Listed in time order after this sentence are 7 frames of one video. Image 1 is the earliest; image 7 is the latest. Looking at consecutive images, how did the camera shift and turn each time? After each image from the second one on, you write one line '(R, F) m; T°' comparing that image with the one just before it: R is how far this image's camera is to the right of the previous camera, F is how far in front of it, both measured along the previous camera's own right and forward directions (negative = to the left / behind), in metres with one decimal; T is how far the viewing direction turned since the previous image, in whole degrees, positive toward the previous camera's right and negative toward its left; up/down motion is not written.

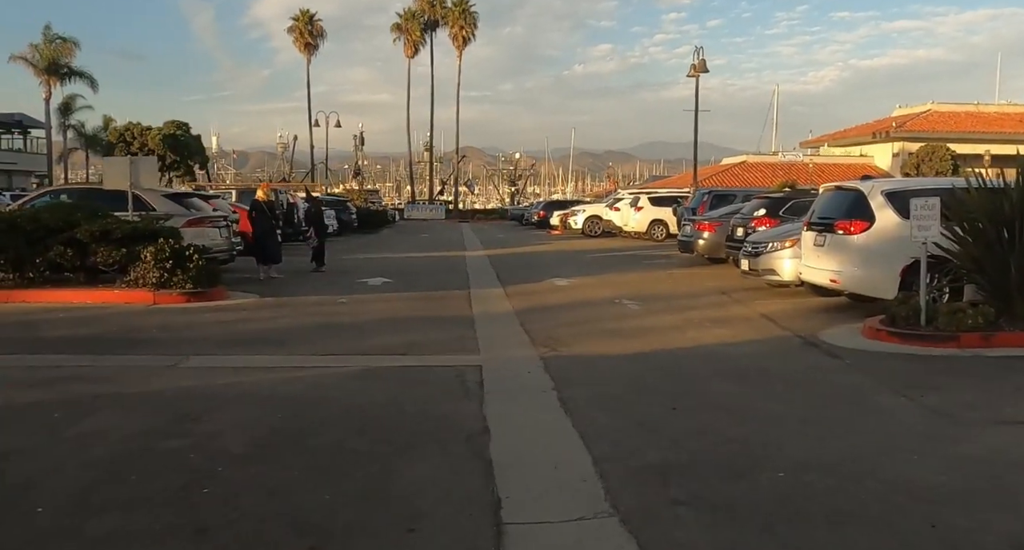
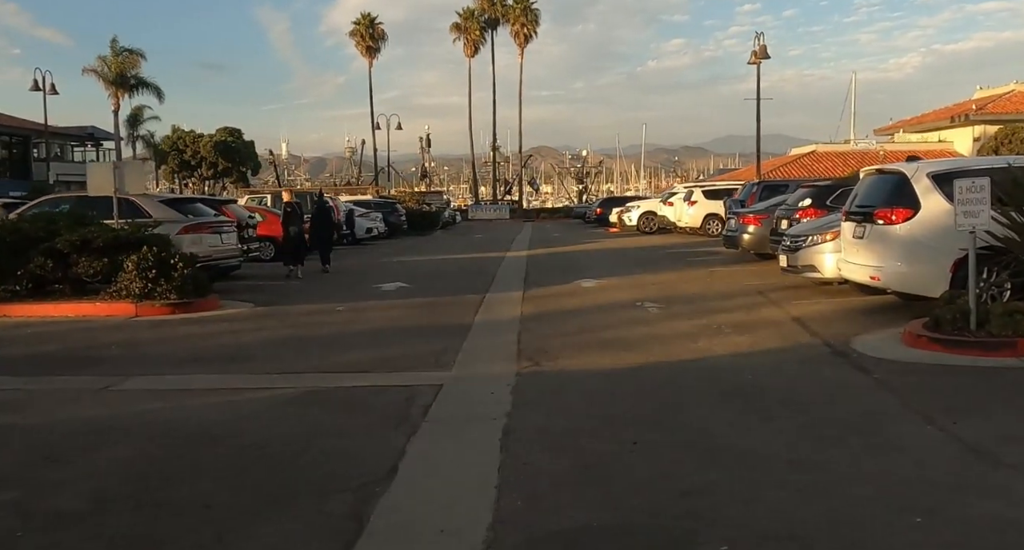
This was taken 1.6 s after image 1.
(+1.1, +1.3) m; -5°
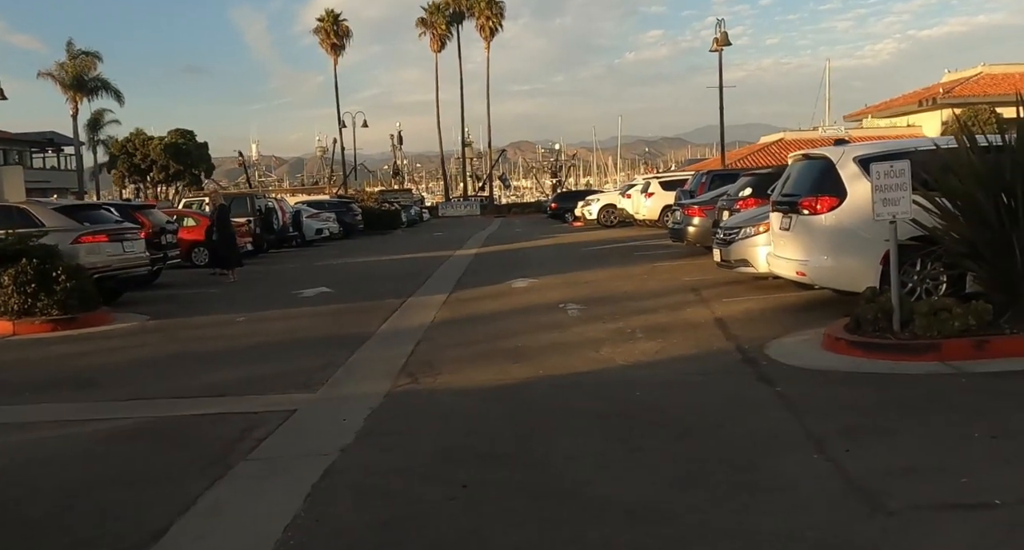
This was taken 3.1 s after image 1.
(+1.1, +1.0) m; +1°
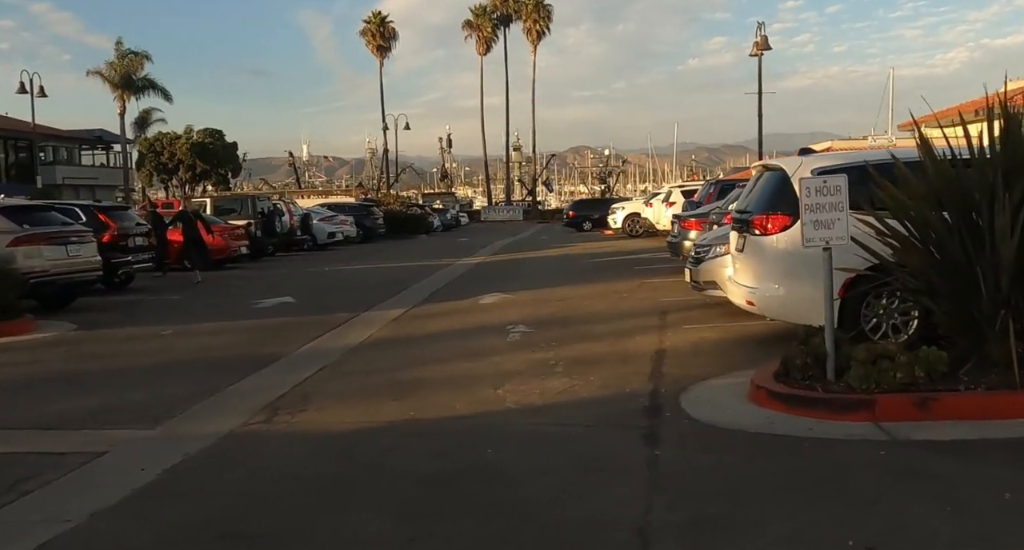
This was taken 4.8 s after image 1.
(+1.5, +1.2) m; -4°
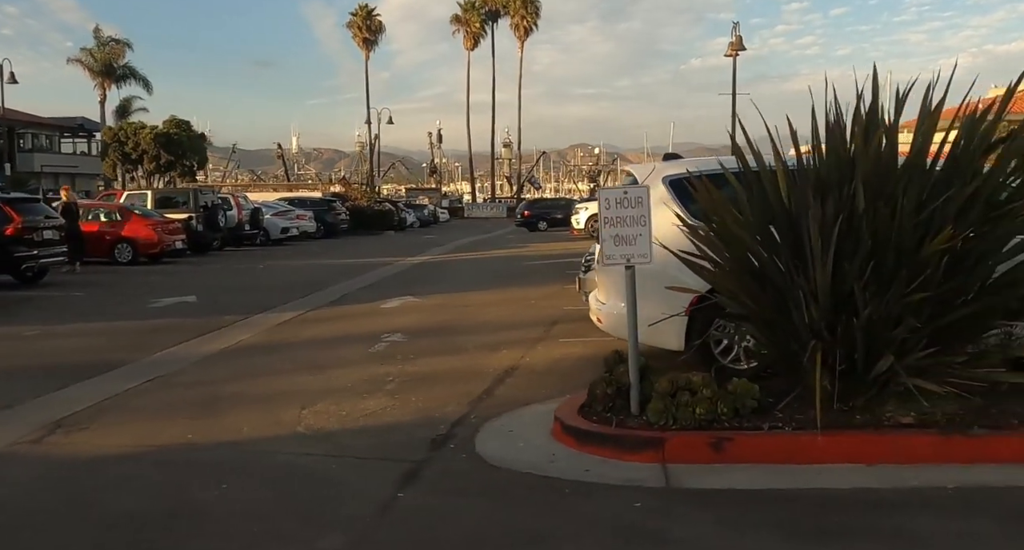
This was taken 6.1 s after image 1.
(+1.6, +0.6) m; 0°
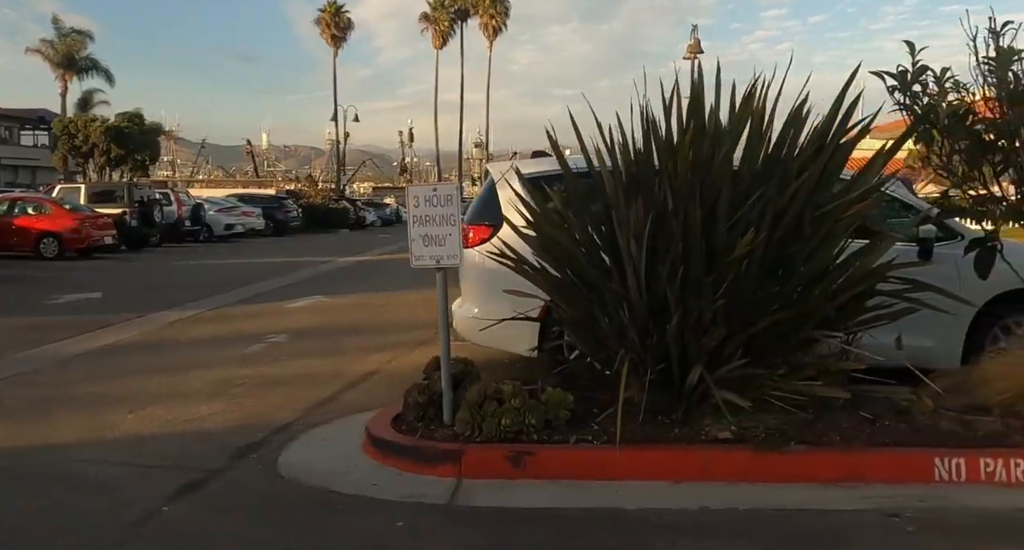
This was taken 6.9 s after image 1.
(+1.1, +0.3) m; +1°
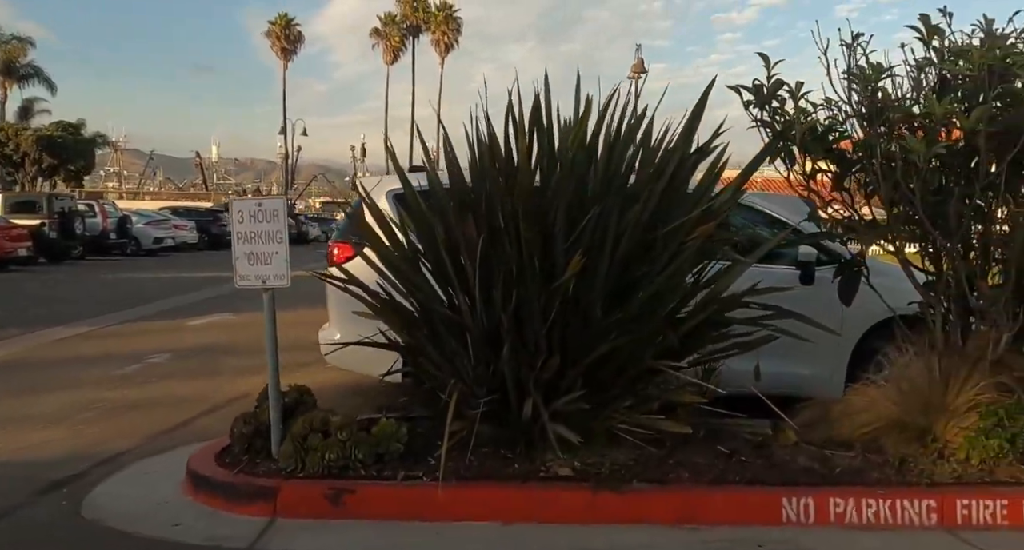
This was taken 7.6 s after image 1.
(+0.7, +0.4) m; +3°
